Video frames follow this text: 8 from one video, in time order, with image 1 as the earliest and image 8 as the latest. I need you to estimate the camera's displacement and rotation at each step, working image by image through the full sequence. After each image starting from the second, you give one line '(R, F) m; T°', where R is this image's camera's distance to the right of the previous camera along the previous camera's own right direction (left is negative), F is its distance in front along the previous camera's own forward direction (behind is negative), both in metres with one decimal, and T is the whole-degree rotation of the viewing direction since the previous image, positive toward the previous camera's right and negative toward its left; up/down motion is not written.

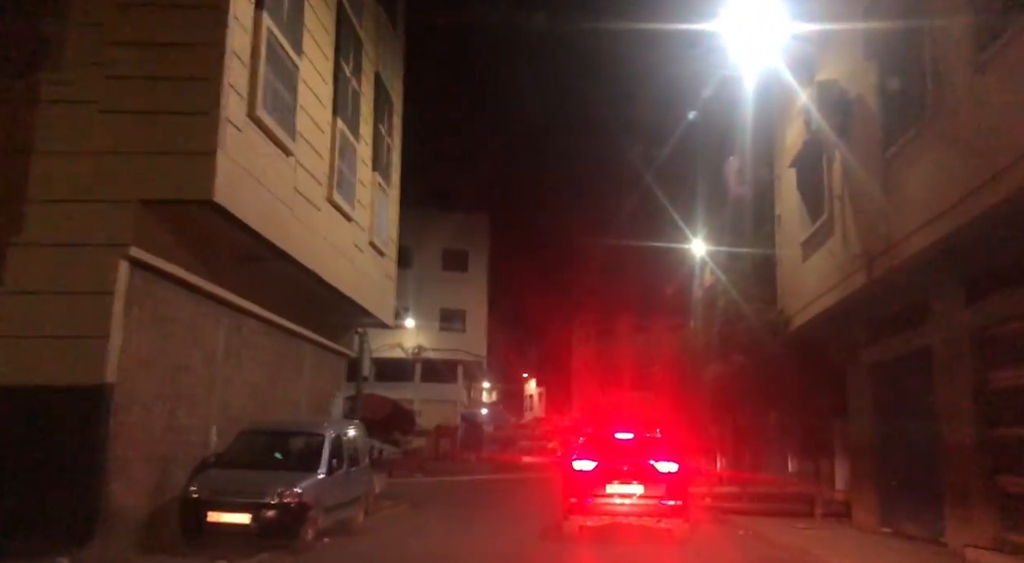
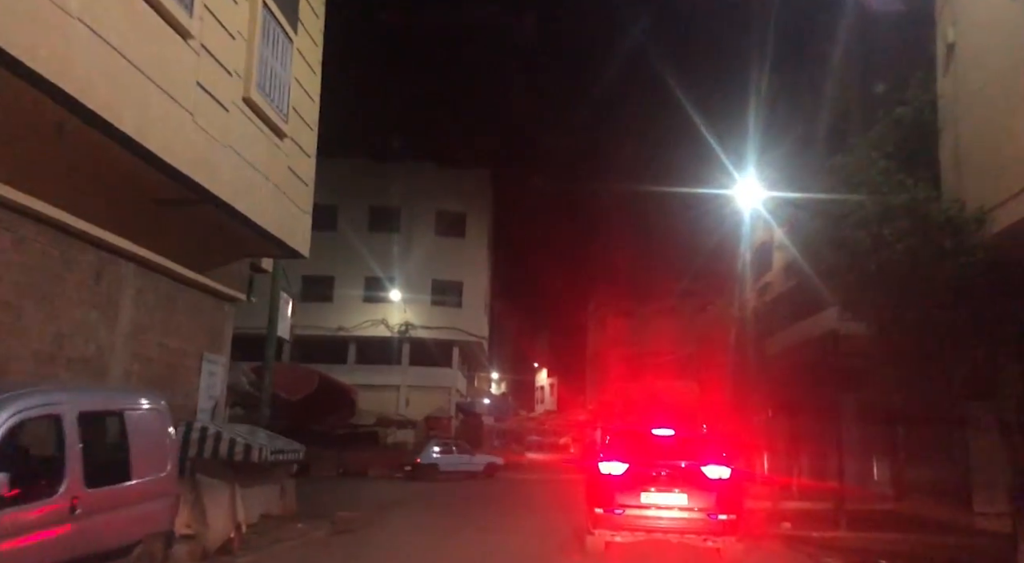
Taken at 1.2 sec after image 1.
(+0.5, +6.5) m; -1°
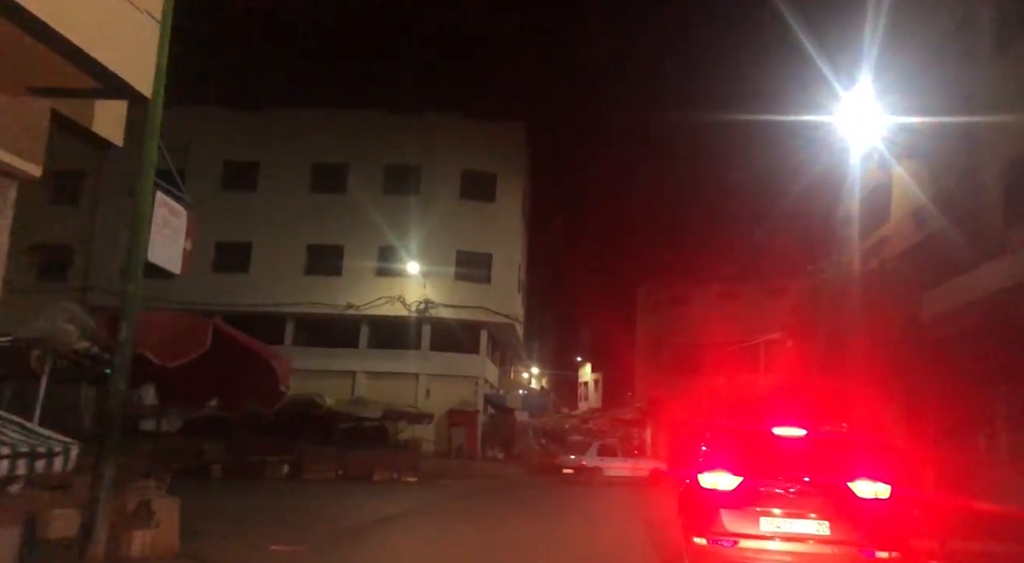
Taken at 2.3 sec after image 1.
(+0.2, +5.6) m; -3°
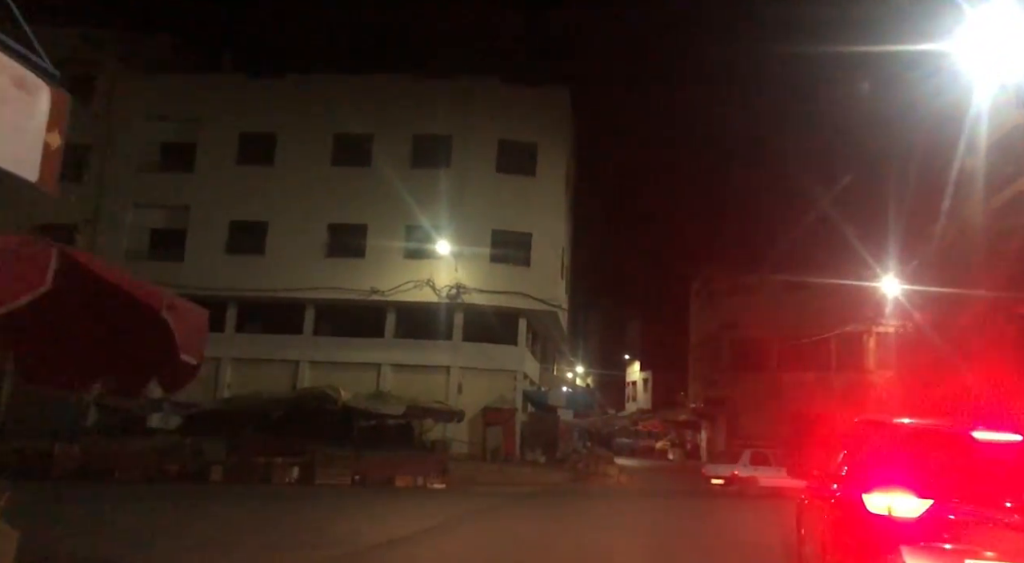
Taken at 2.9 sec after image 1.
(+0.1, +3.5) m; -3°
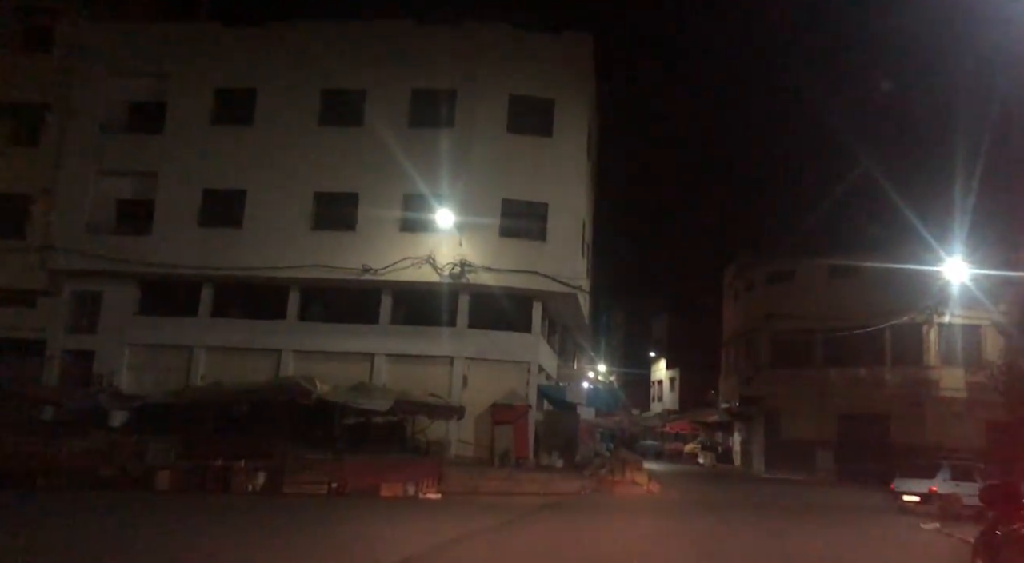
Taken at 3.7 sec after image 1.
(+0.3, +3.9) m; -2°
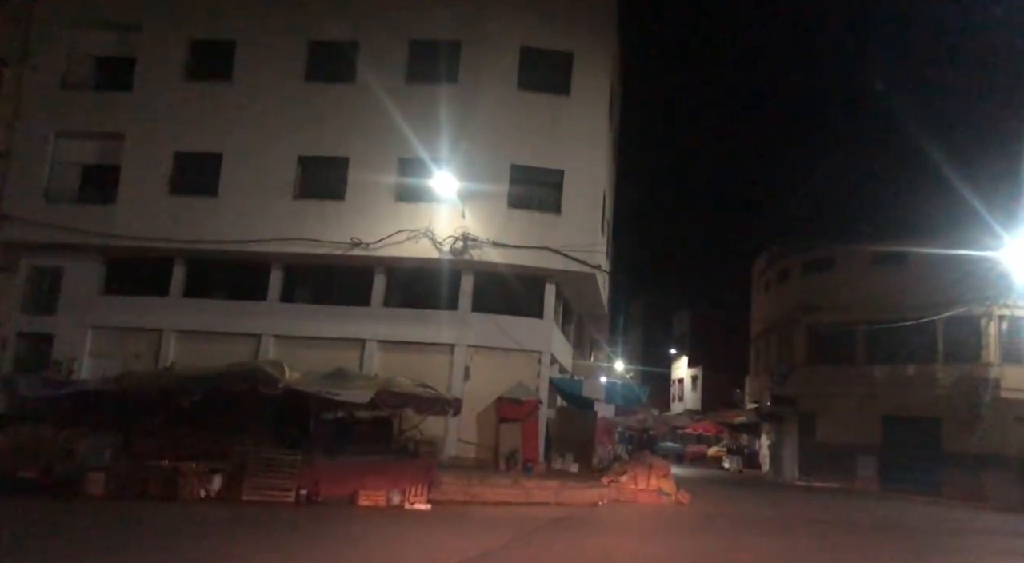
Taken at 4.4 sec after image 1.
(+0.2, +3.1) m; -1°
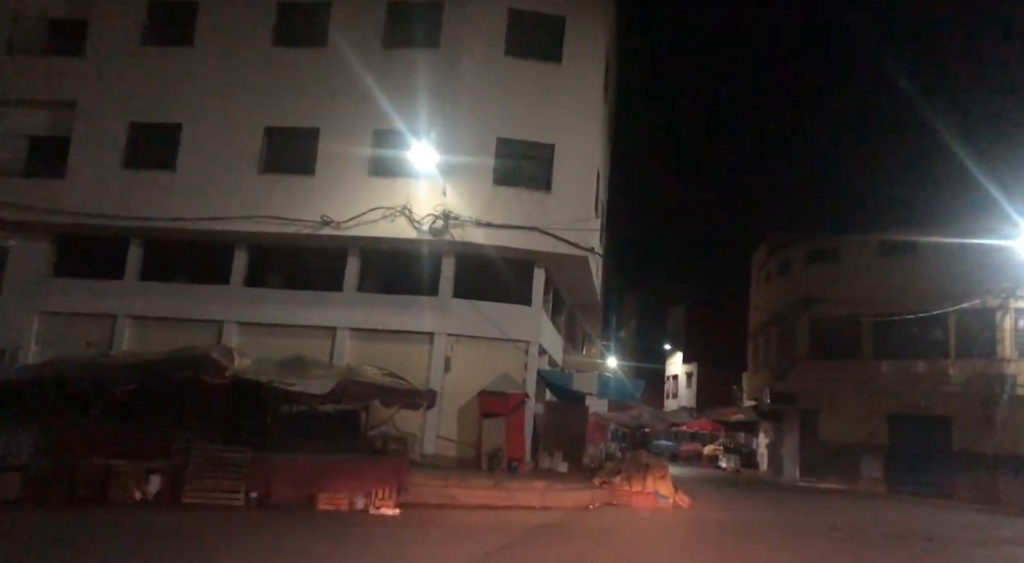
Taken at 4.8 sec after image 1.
(+0.2, +1.8) m; 0°
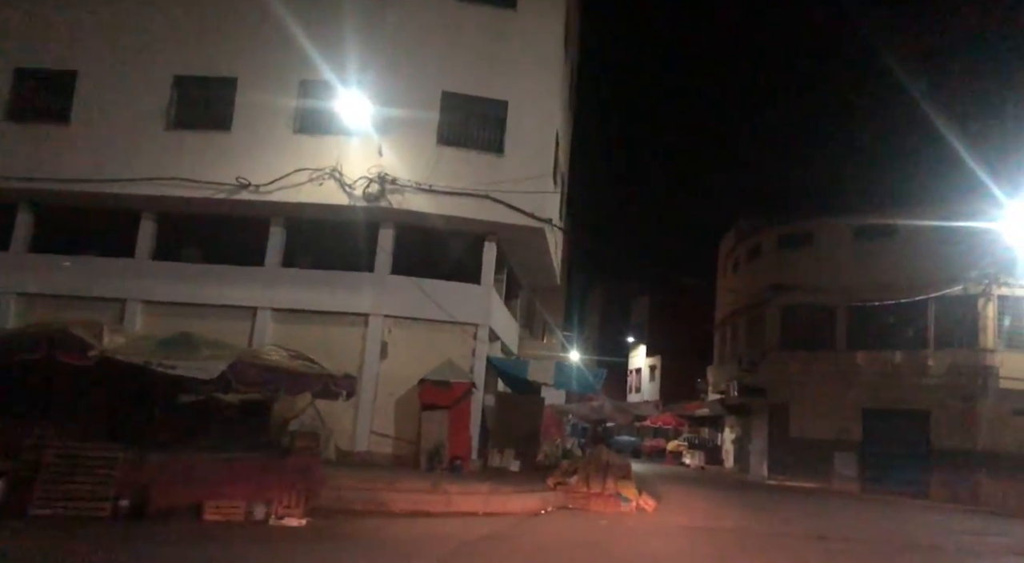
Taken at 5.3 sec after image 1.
(+0.4, +2.4) m; +3°
